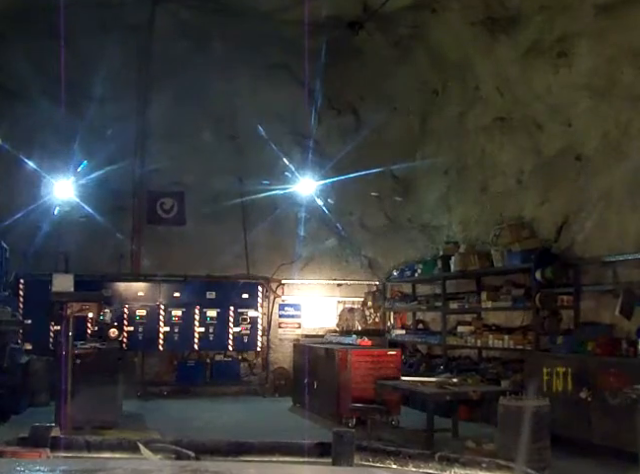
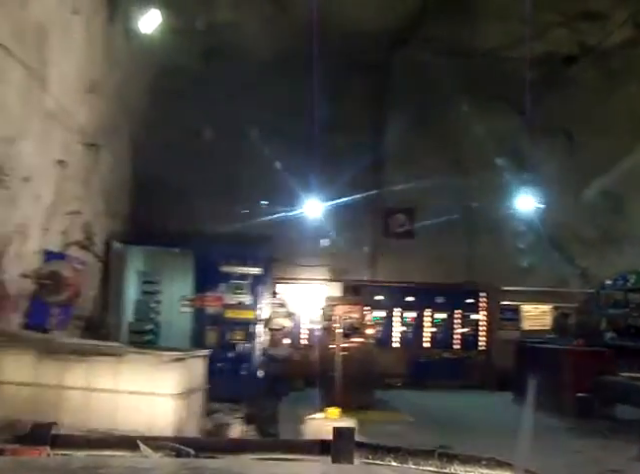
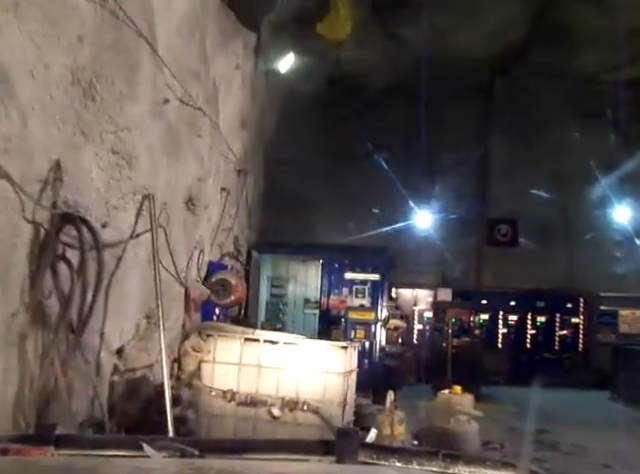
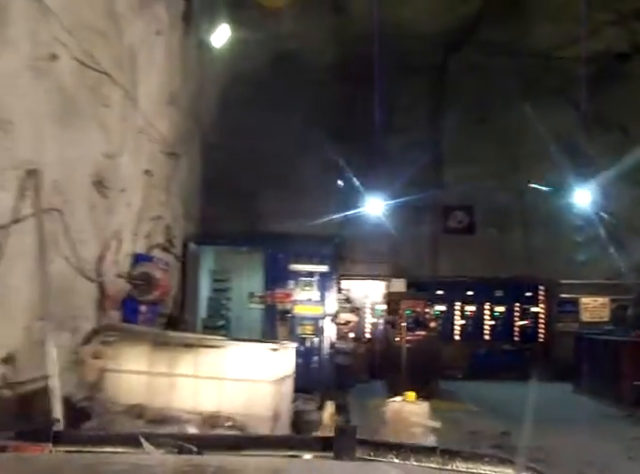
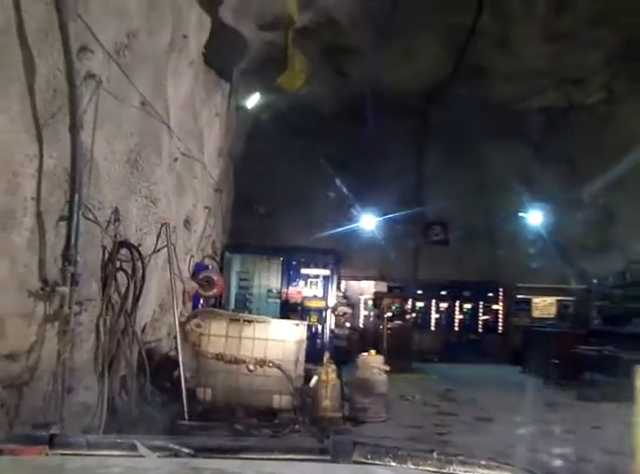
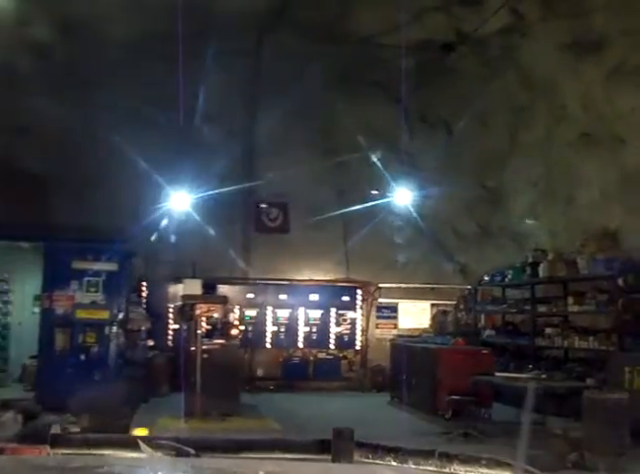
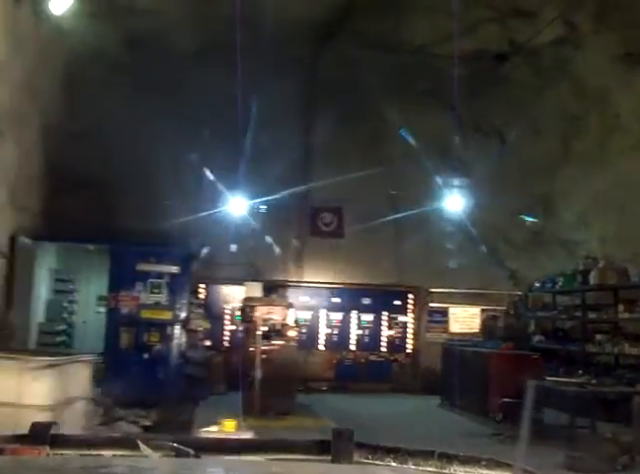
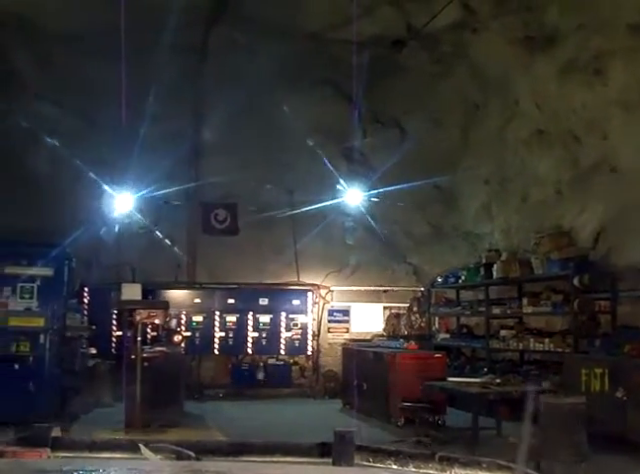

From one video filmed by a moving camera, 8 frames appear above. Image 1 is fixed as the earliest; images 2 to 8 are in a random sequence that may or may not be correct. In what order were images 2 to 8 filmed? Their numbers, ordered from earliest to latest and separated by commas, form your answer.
8, 6, 7, 2, 4, 3, 5
